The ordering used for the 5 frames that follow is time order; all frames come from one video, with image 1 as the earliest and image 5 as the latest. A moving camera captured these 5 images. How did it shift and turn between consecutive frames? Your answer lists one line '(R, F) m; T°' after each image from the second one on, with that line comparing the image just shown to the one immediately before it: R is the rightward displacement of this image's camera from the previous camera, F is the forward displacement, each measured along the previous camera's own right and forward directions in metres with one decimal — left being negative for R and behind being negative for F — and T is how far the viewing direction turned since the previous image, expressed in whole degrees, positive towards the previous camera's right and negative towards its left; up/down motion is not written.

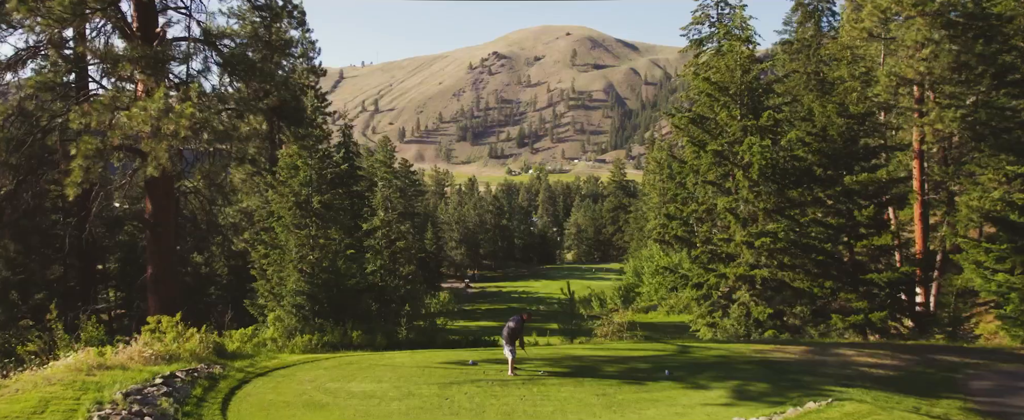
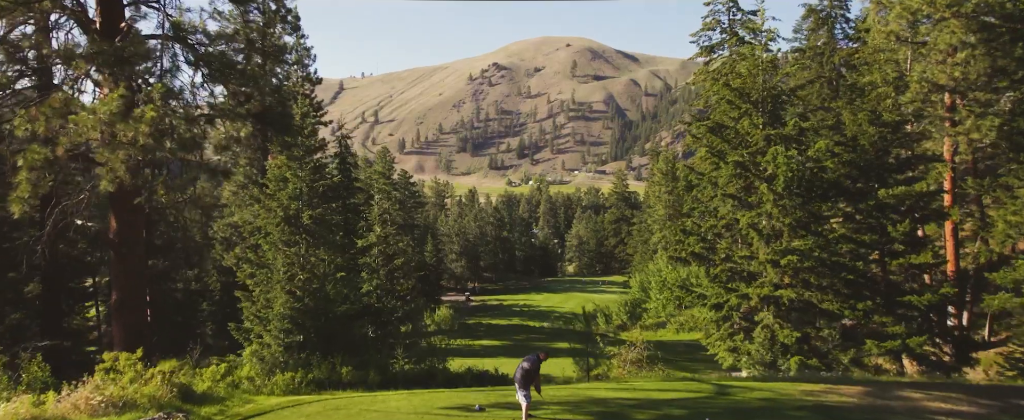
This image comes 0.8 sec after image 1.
(-0.2, +2.2) m; 0°
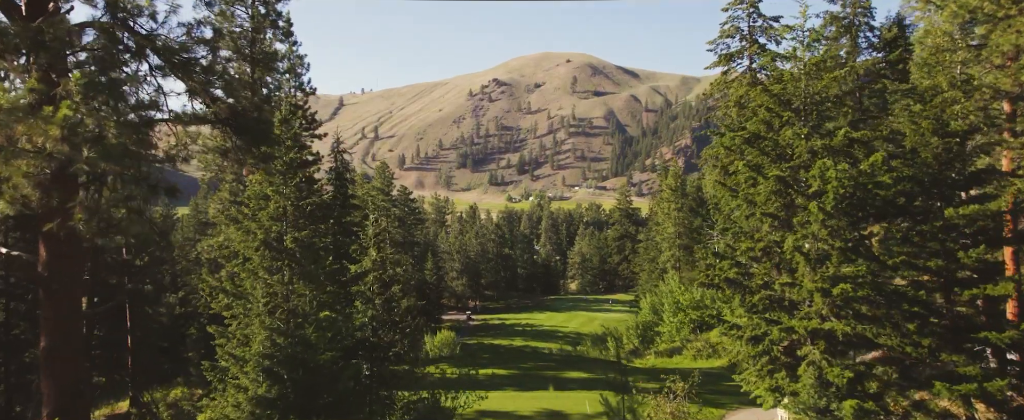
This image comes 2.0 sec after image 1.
(-0.3, +3.4) m; 0°
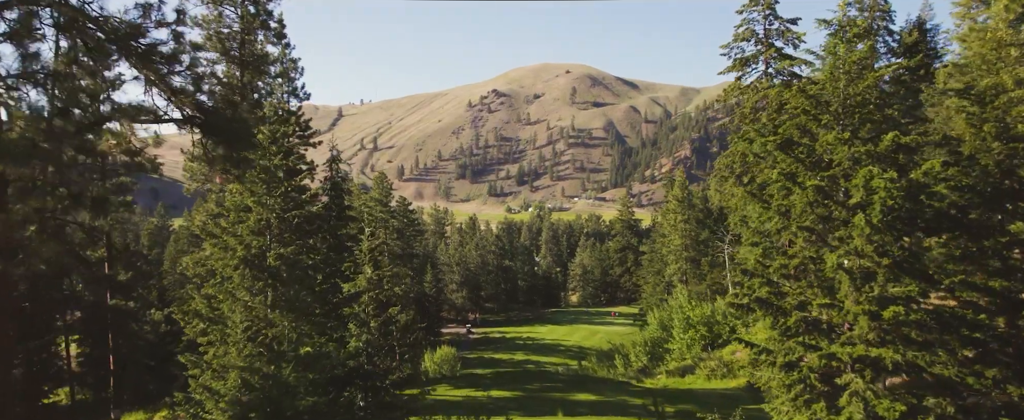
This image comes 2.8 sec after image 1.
(-0.3, +2.6) m; 0°
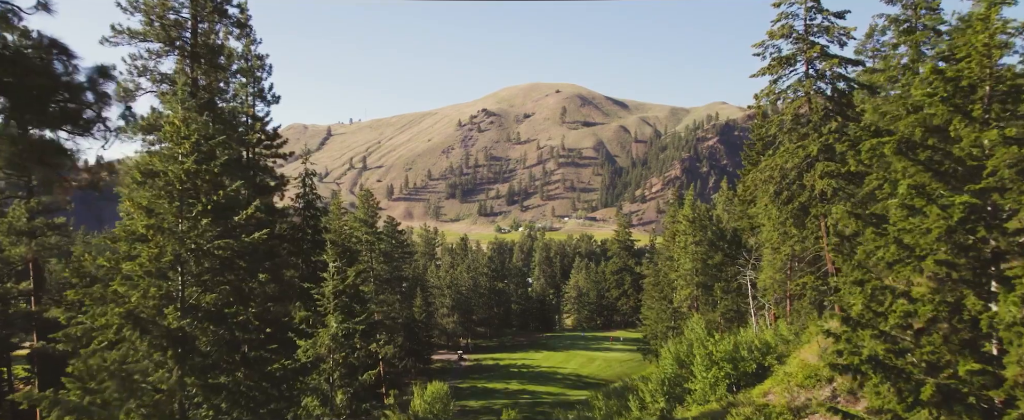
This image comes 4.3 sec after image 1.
(-0.6, +6.9) m; +1°
